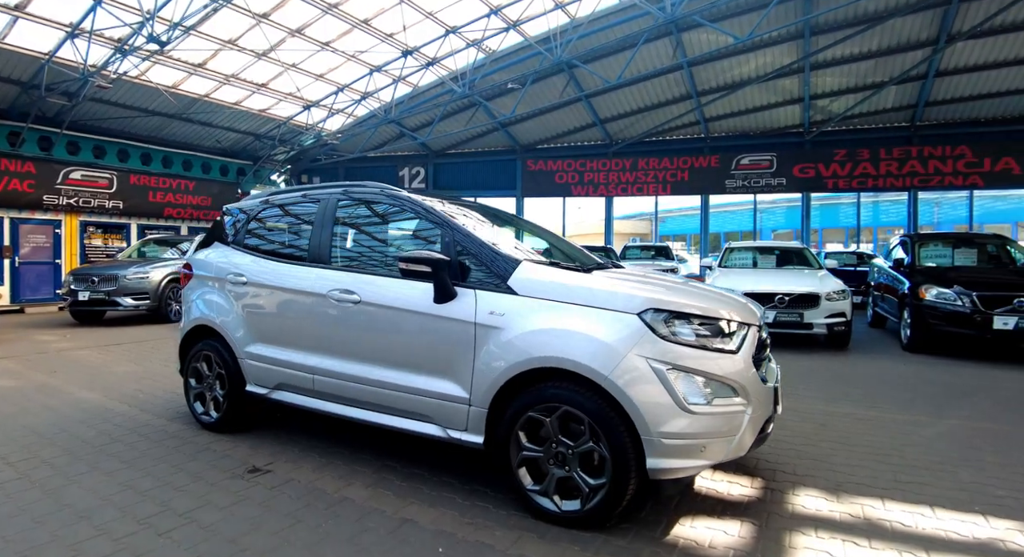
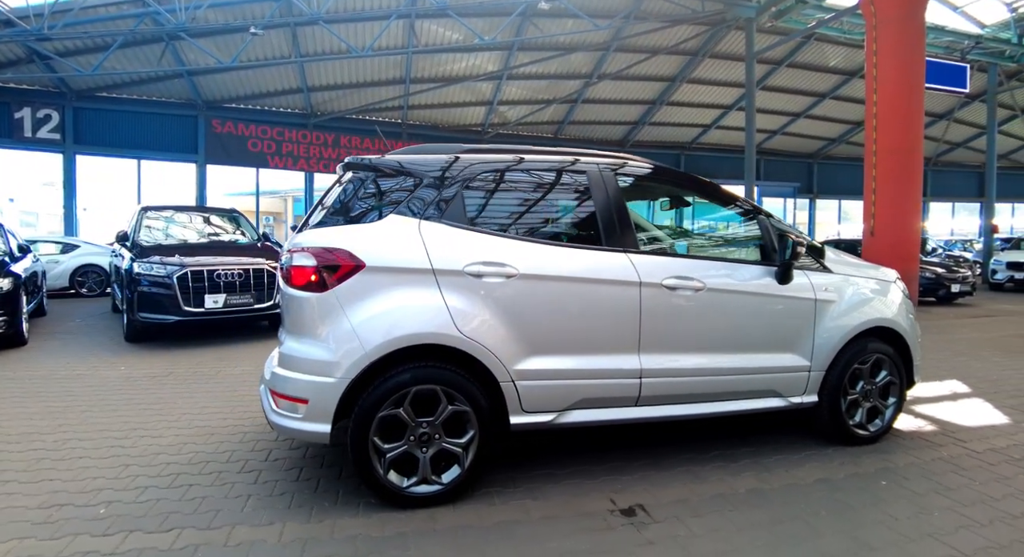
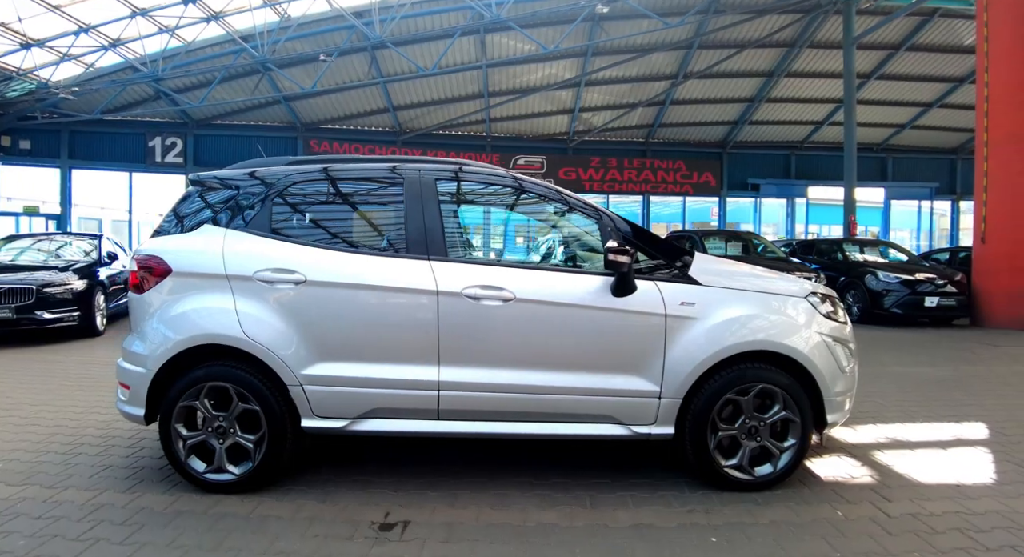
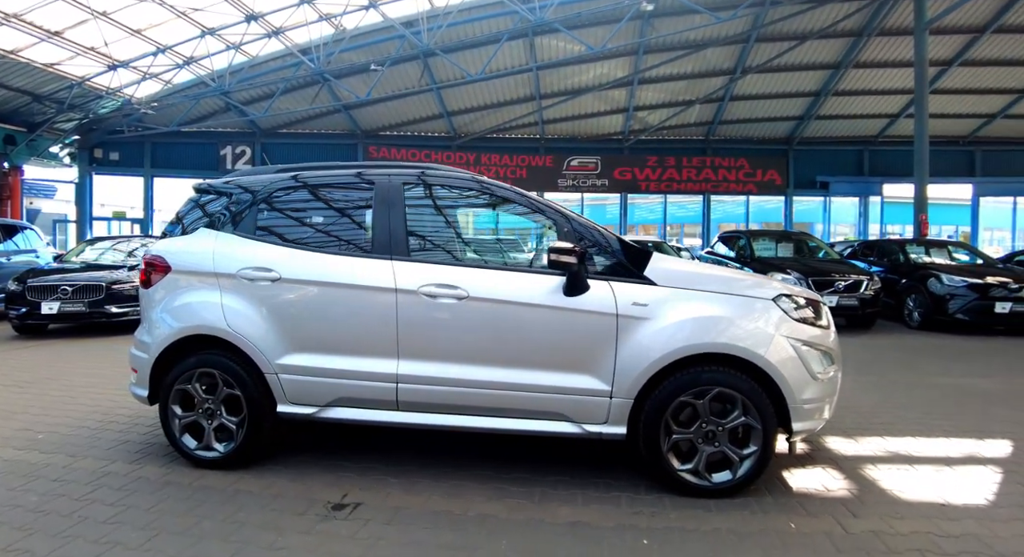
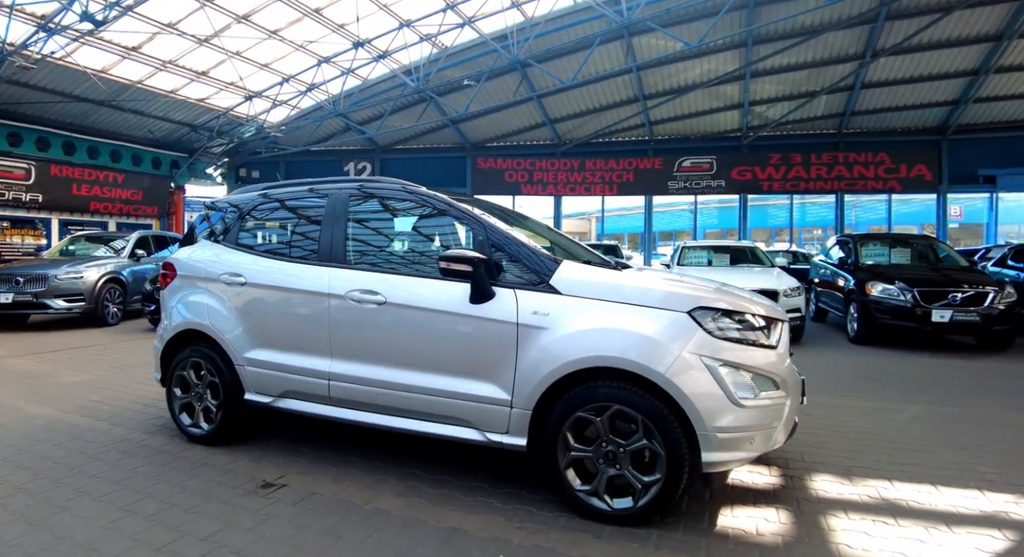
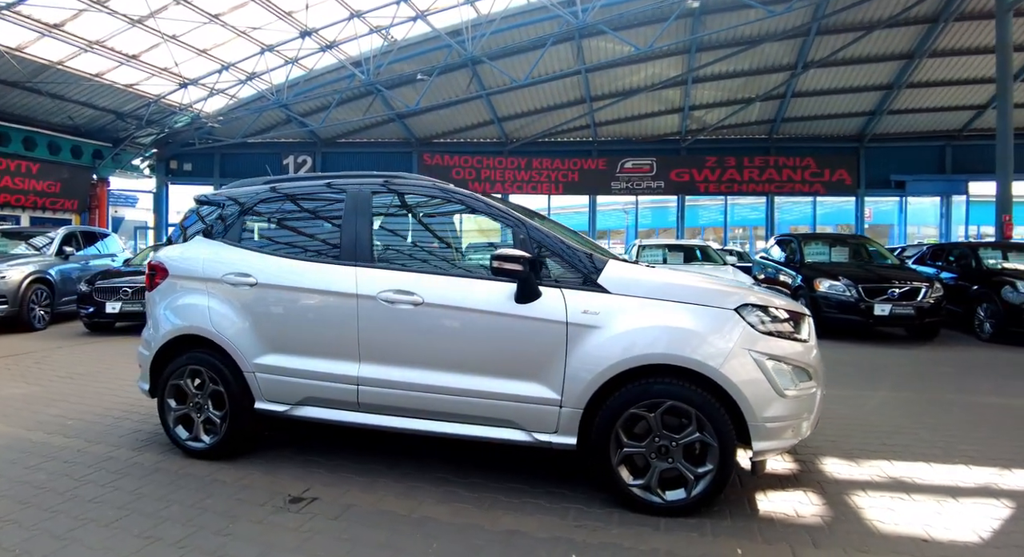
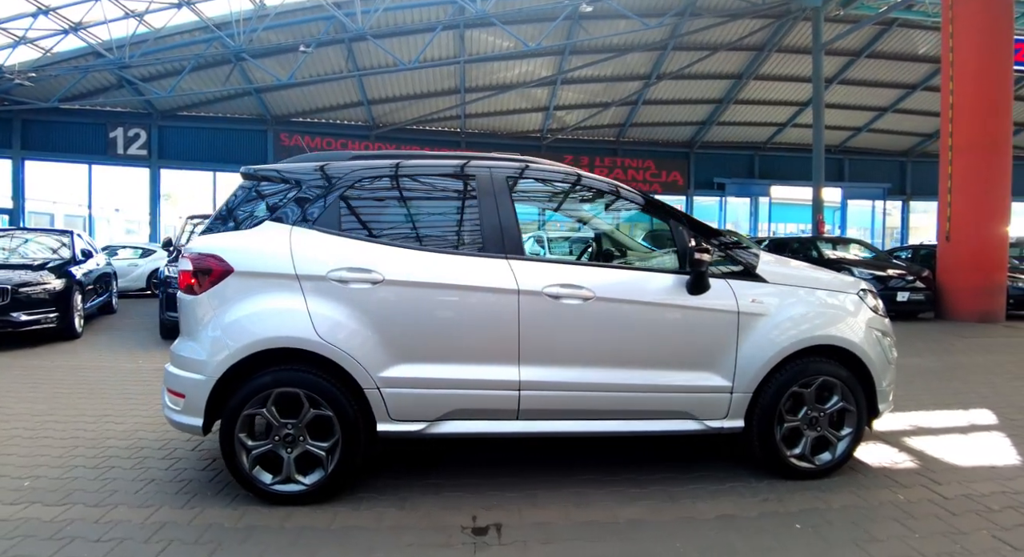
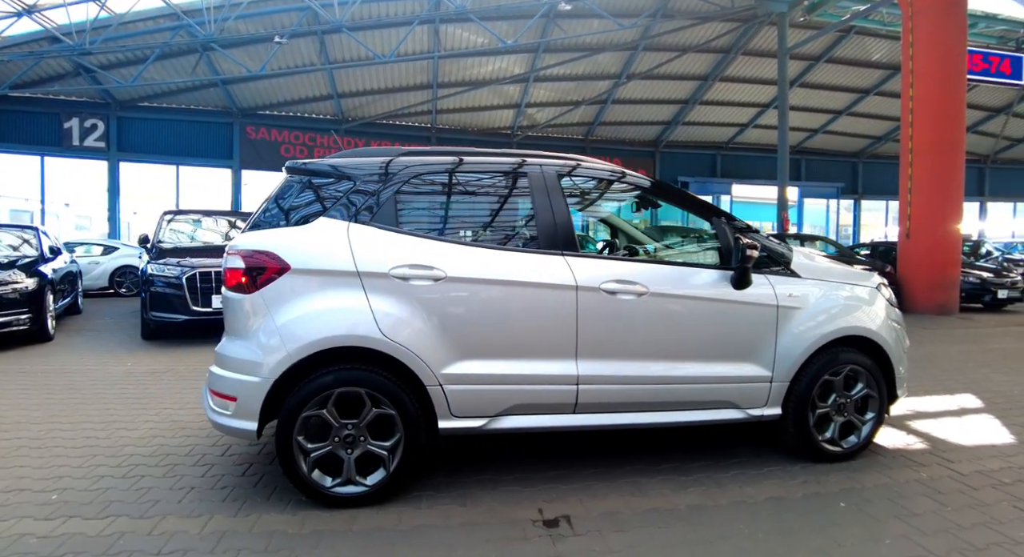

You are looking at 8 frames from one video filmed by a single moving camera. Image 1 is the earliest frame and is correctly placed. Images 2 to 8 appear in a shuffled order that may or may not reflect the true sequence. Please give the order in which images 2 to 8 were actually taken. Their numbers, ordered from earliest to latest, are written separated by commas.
5, 6, 4, 3, 7, 8, 2
